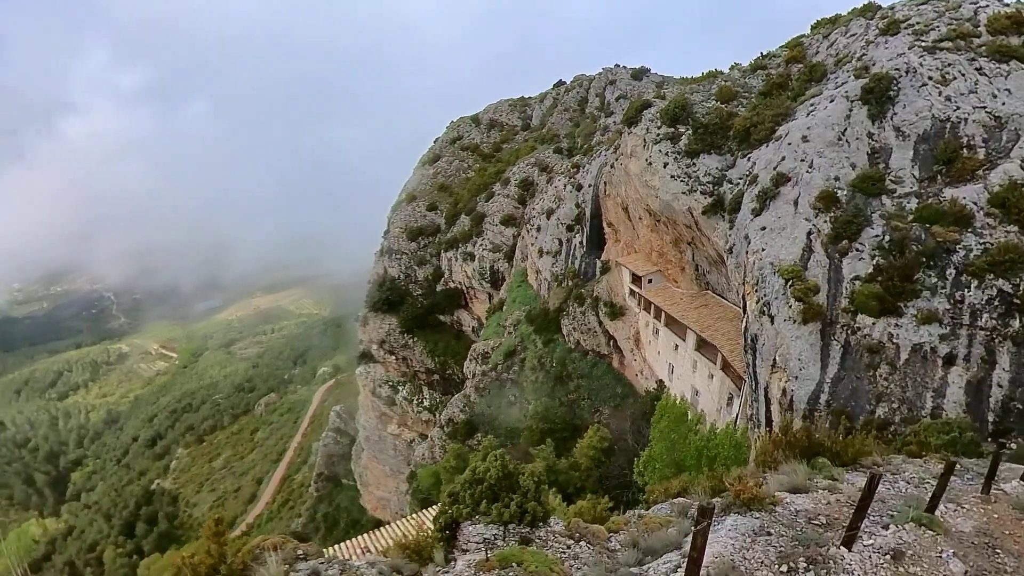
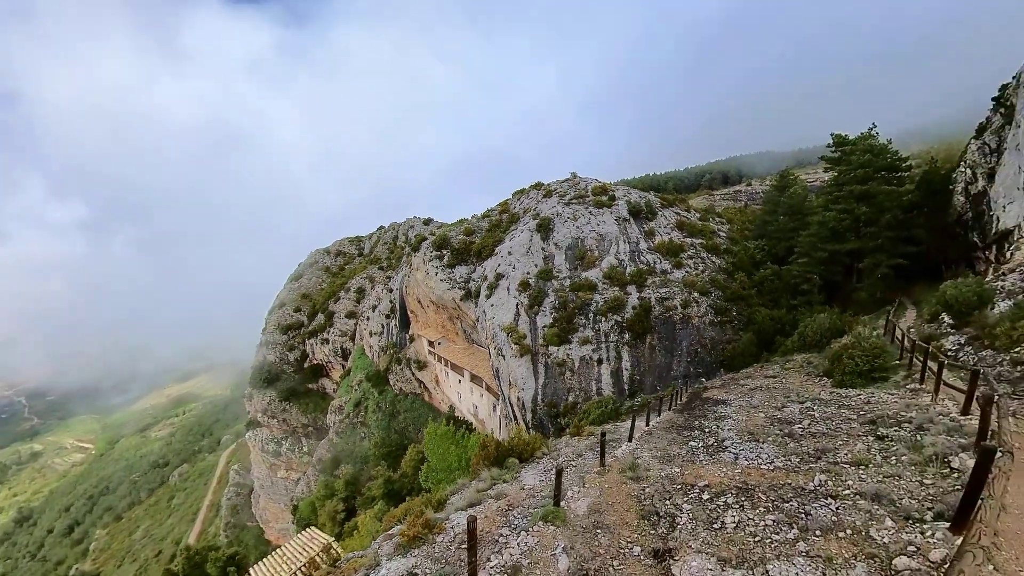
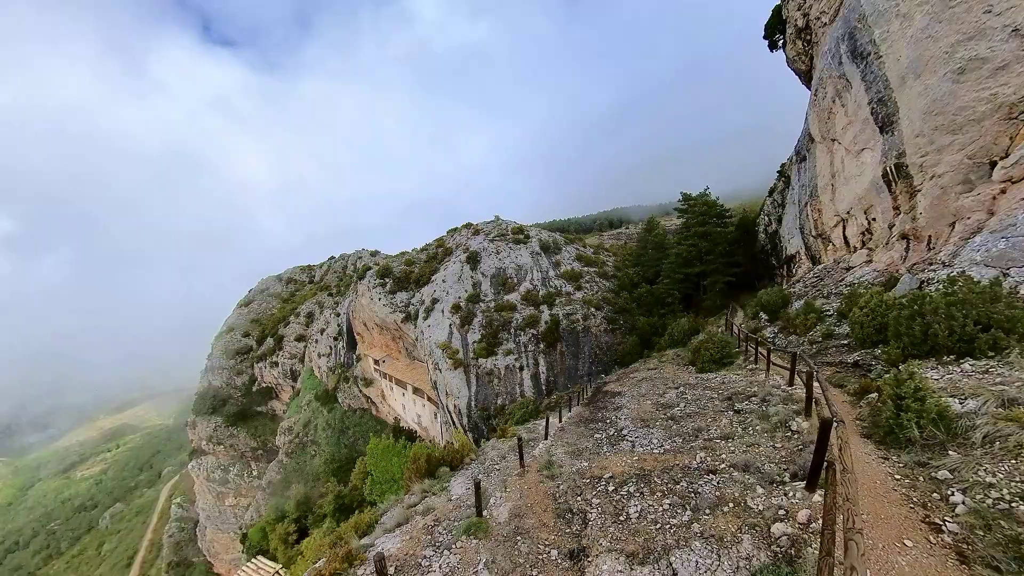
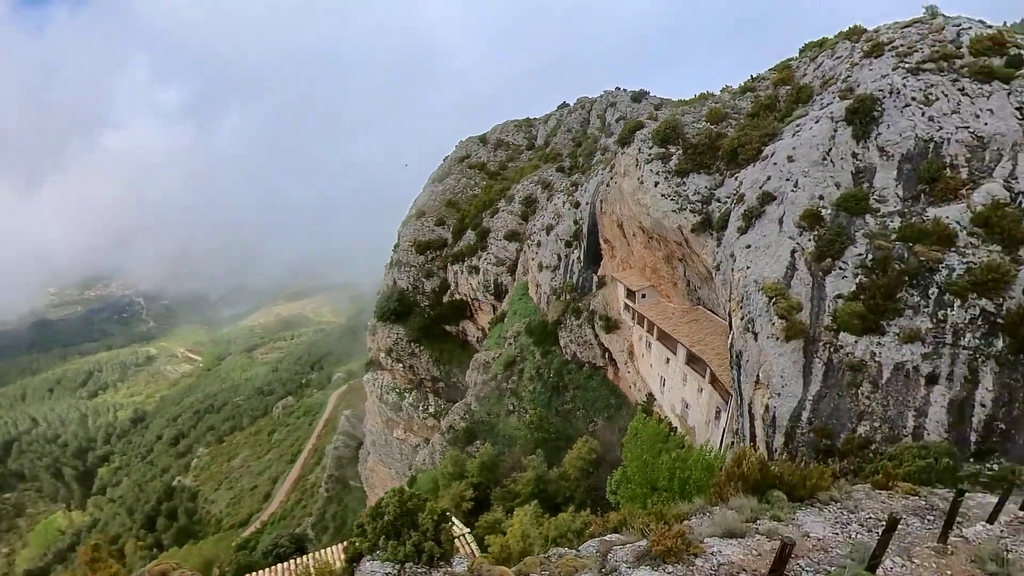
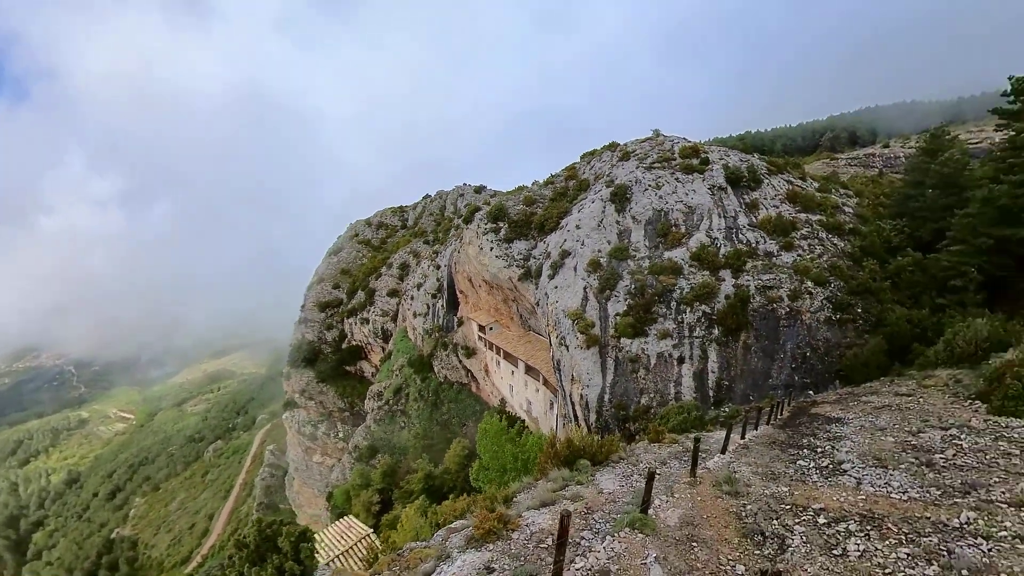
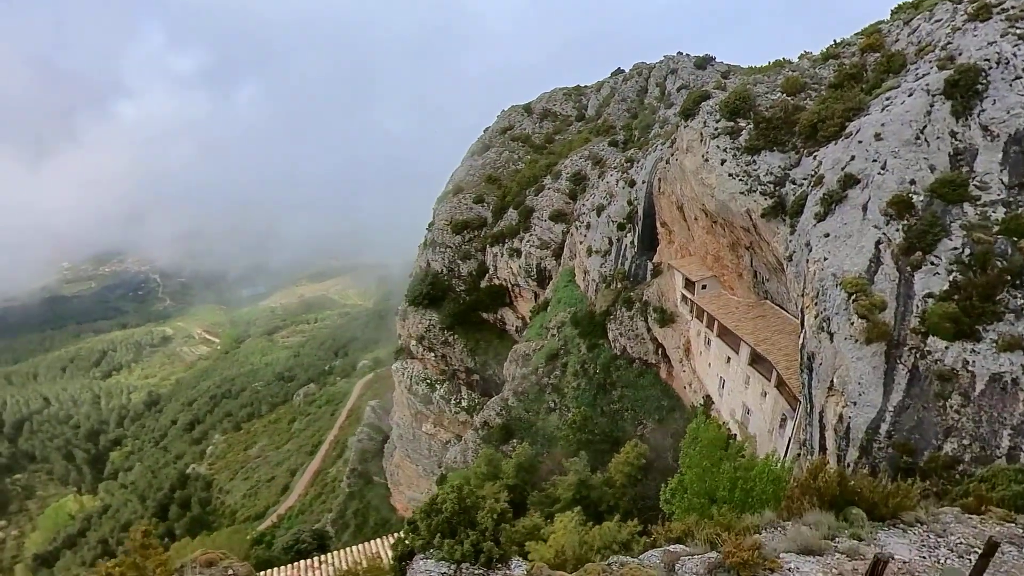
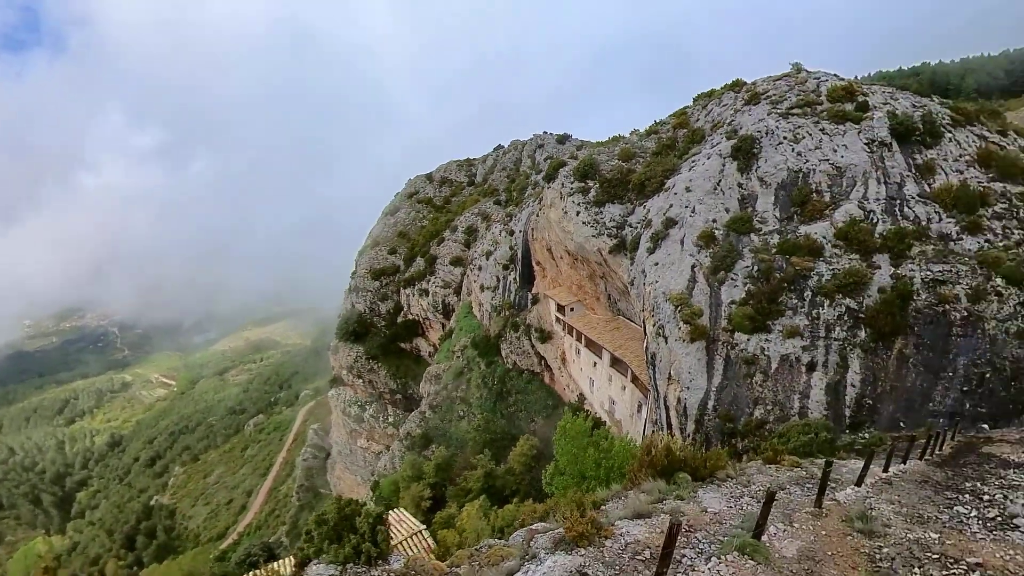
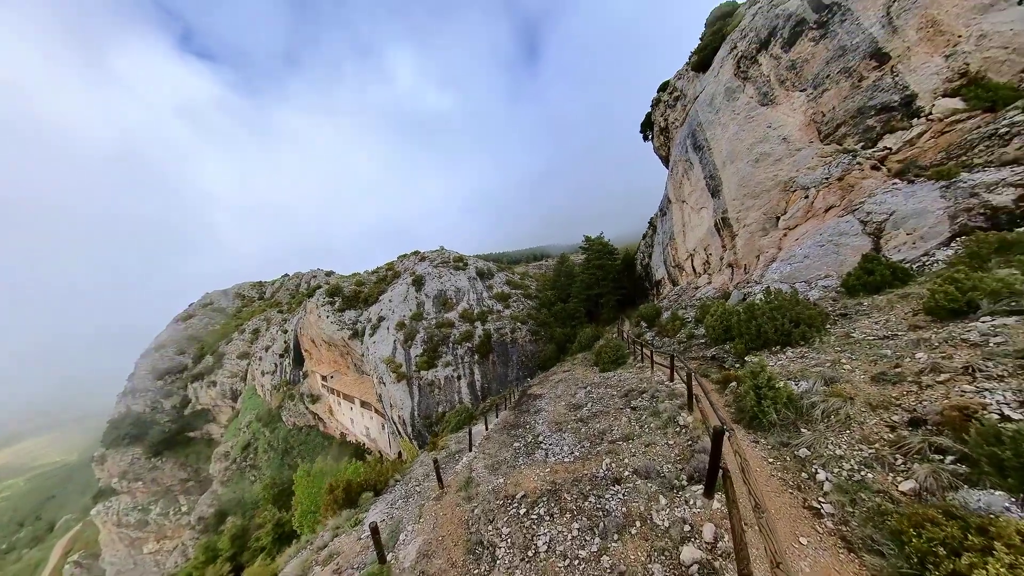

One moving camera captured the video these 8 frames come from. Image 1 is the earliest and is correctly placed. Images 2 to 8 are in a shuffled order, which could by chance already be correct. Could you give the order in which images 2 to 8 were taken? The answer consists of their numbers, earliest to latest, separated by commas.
6, 4, 7, 5, 2, 3, 8
